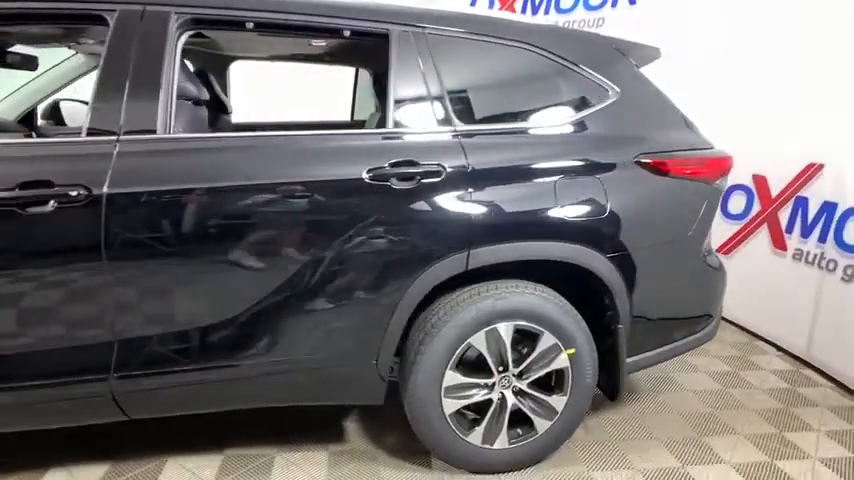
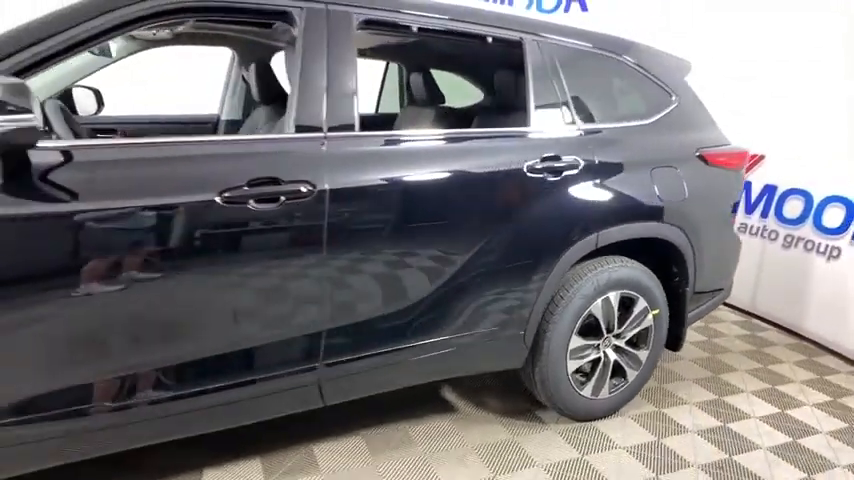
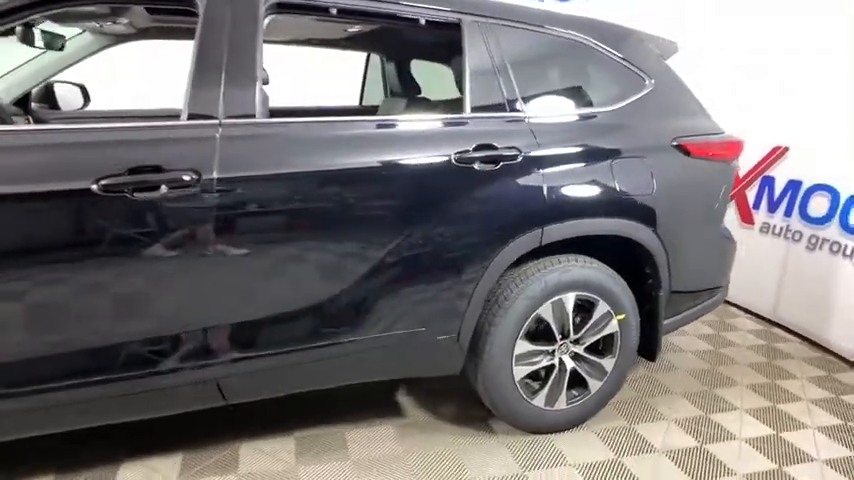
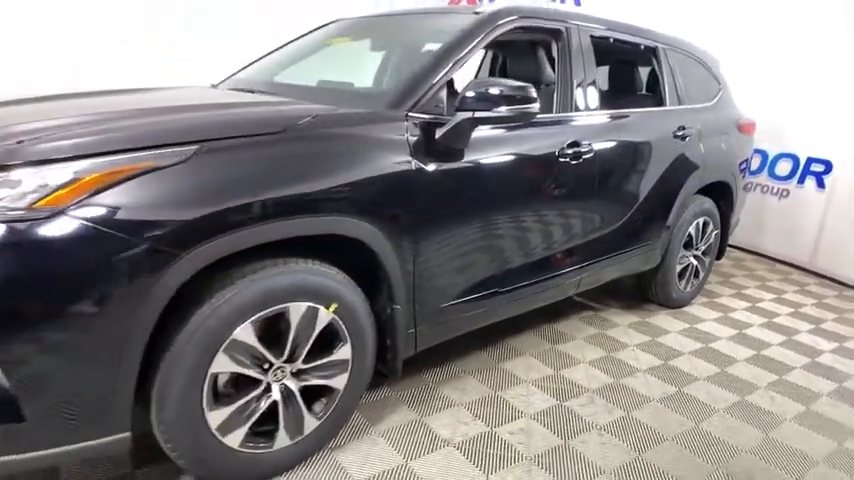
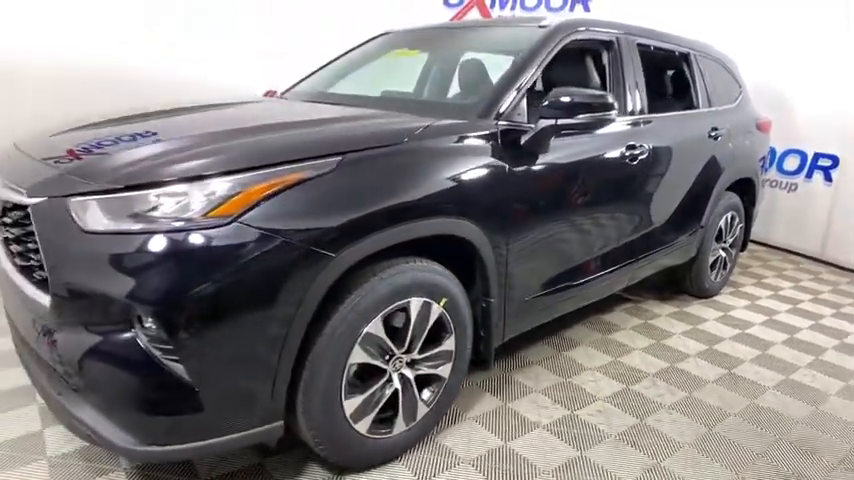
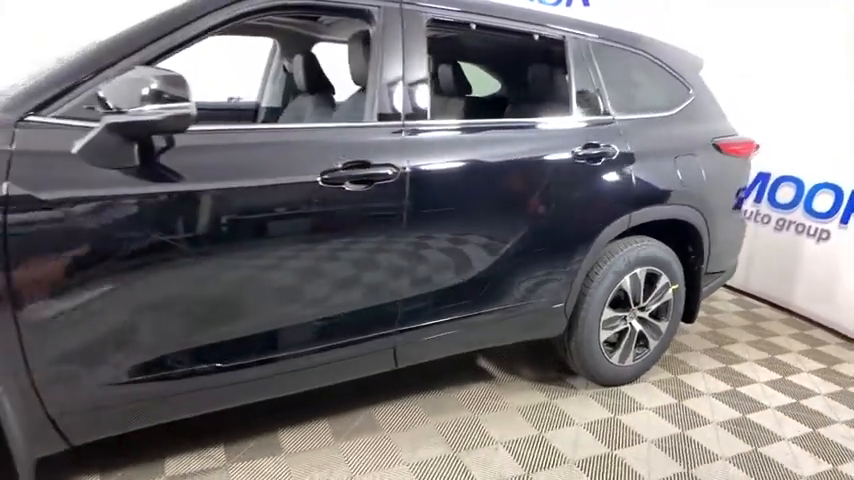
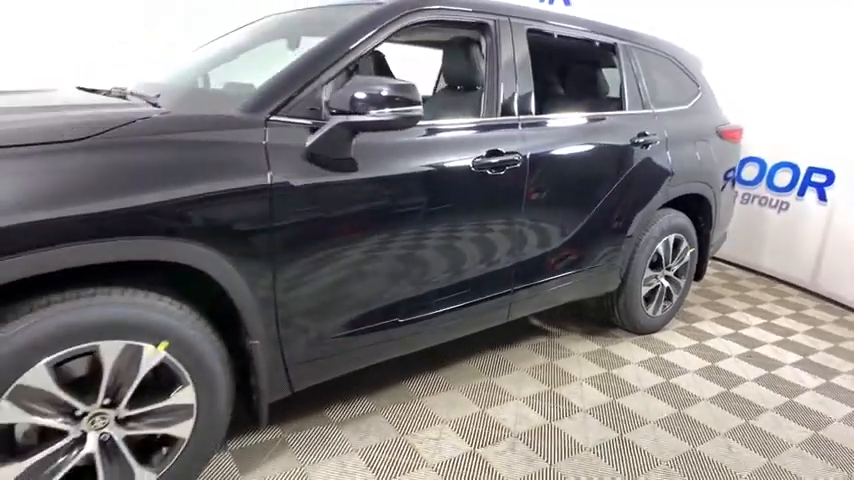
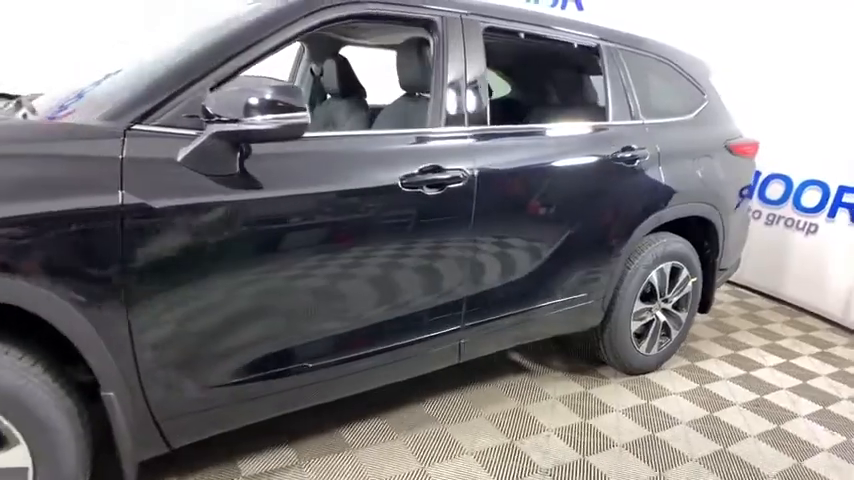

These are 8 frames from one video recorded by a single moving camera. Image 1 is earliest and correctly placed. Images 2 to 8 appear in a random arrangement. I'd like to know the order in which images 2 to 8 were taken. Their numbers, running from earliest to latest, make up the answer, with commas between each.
3, 2, 6, 8, 7, 4, 5
